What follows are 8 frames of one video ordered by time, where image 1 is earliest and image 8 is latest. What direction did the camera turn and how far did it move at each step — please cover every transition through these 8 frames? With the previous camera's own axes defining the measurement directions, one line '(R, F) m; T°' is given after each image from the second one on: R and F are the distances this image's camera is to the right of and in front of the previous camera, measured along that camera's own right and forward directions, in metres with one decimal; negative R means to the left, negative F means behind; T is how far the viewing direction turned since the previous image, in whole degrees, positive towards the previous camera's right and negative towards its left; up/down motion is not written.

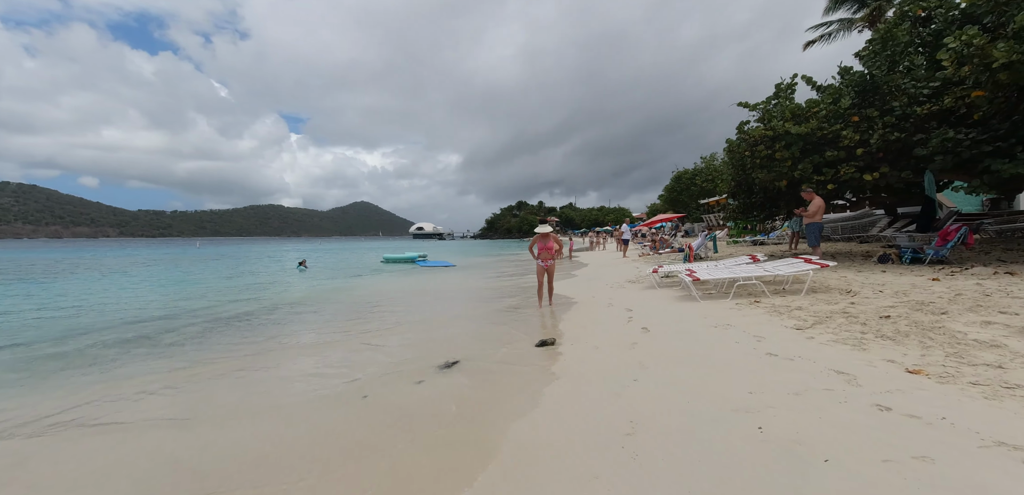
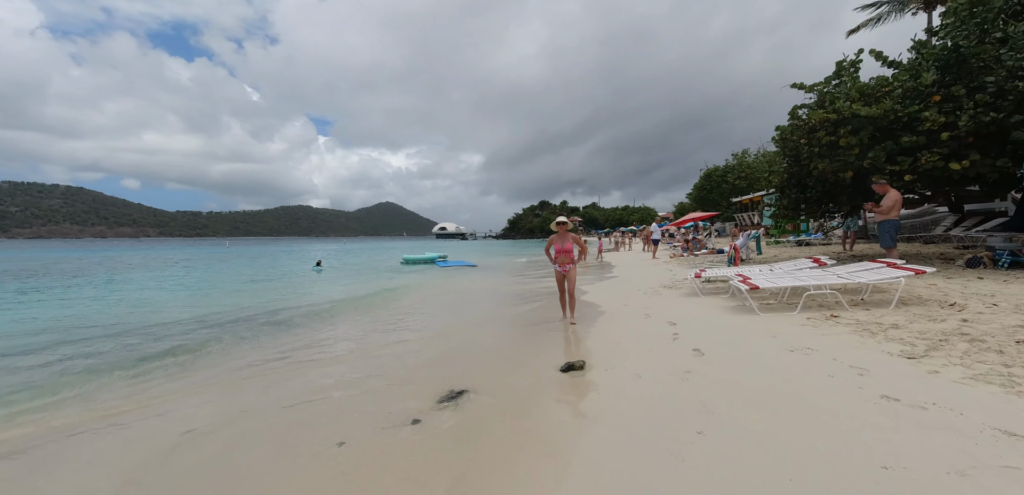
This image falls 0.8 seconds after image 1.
(0.0, +1.0) m; -3°
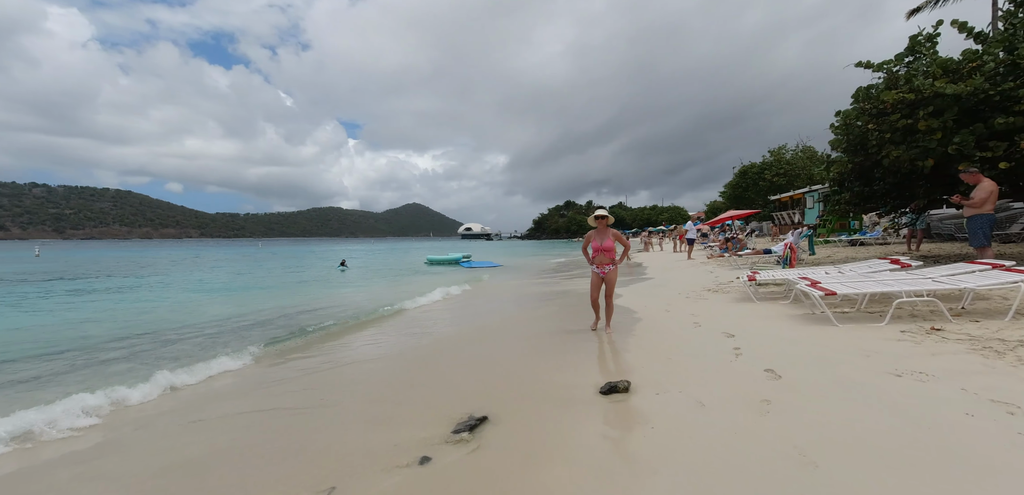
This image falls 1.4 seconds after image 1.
(-0.1, +0.7) m; -4°
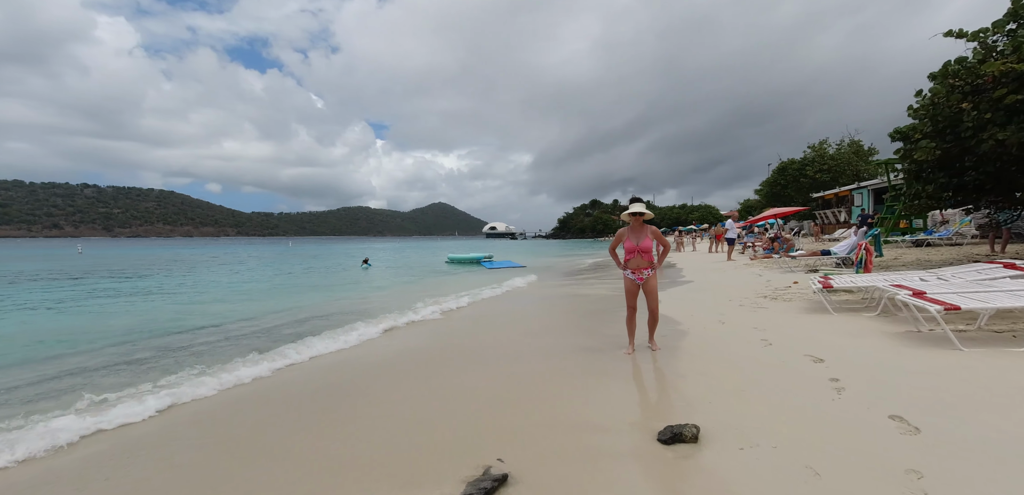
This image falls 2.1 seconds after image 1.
(0.0, +0.8) m; -3°
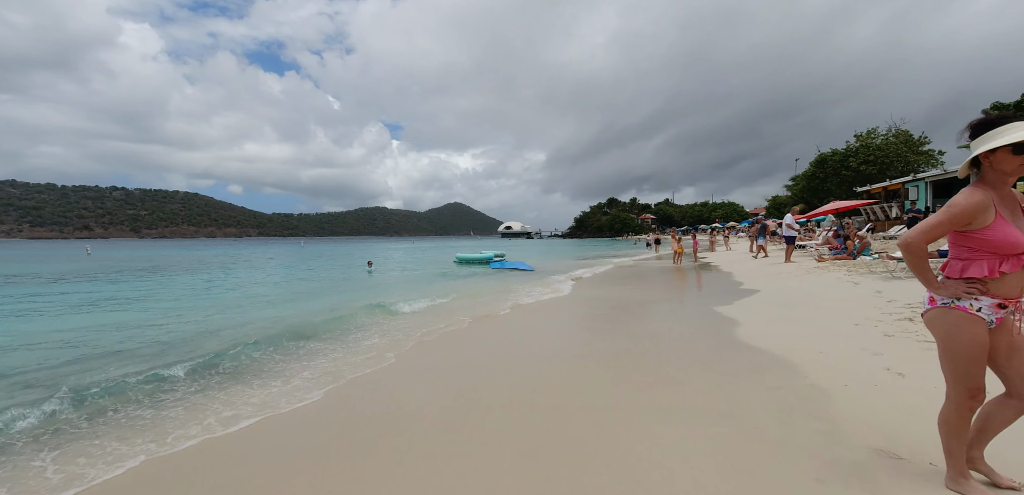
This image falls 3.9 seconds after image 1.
(-0.2, +2.0) m; -2°
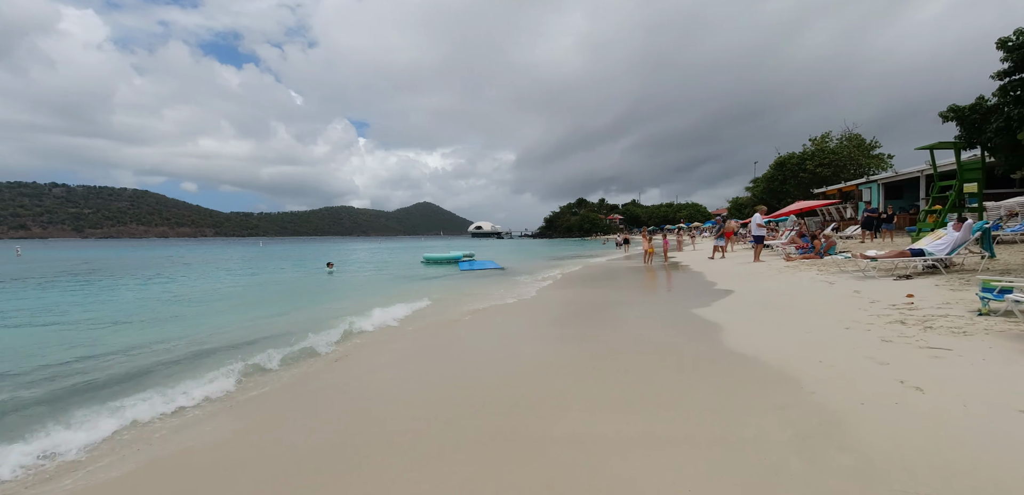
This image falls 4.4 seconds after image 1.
(0.0, +0.6) m; +4°
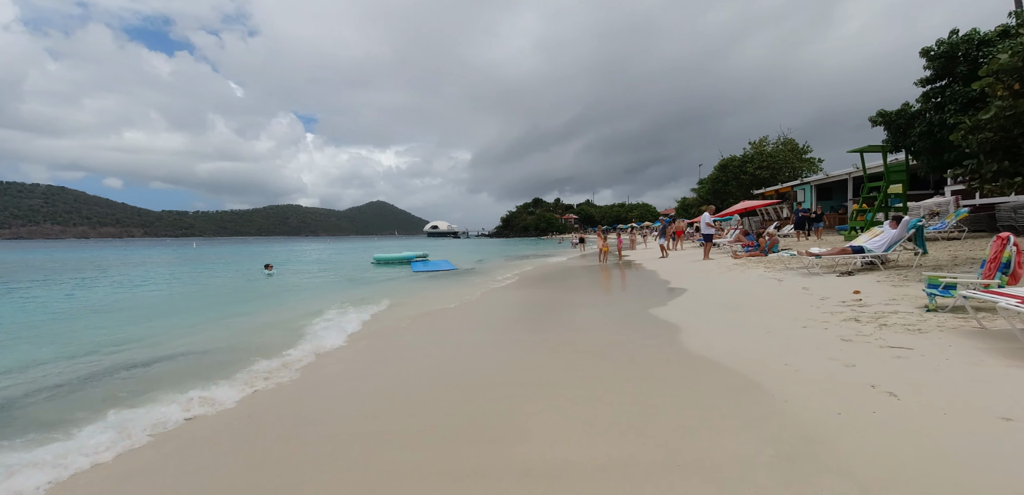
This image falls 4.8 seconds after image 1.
(+0.1, +0.5) m; +6°
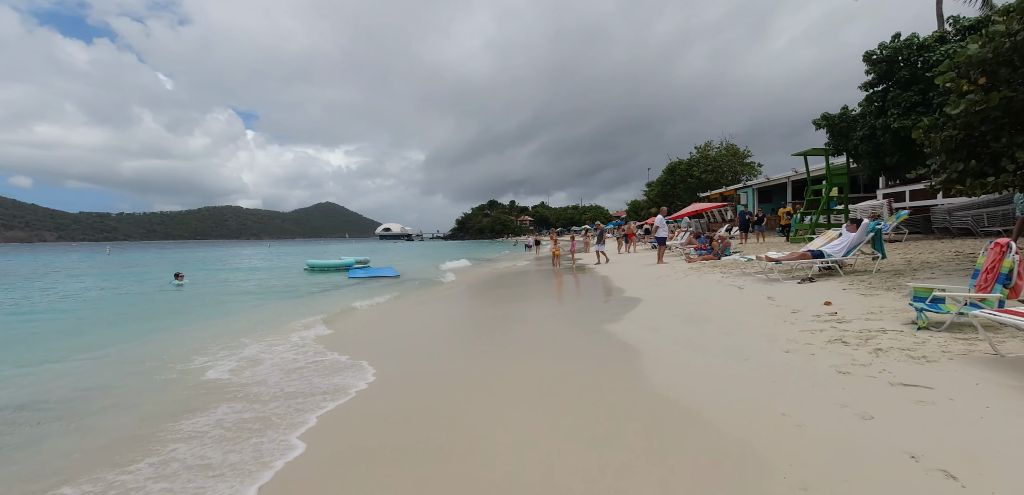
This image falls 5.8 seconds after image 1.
(+0.3, +1.1) m; +6°
